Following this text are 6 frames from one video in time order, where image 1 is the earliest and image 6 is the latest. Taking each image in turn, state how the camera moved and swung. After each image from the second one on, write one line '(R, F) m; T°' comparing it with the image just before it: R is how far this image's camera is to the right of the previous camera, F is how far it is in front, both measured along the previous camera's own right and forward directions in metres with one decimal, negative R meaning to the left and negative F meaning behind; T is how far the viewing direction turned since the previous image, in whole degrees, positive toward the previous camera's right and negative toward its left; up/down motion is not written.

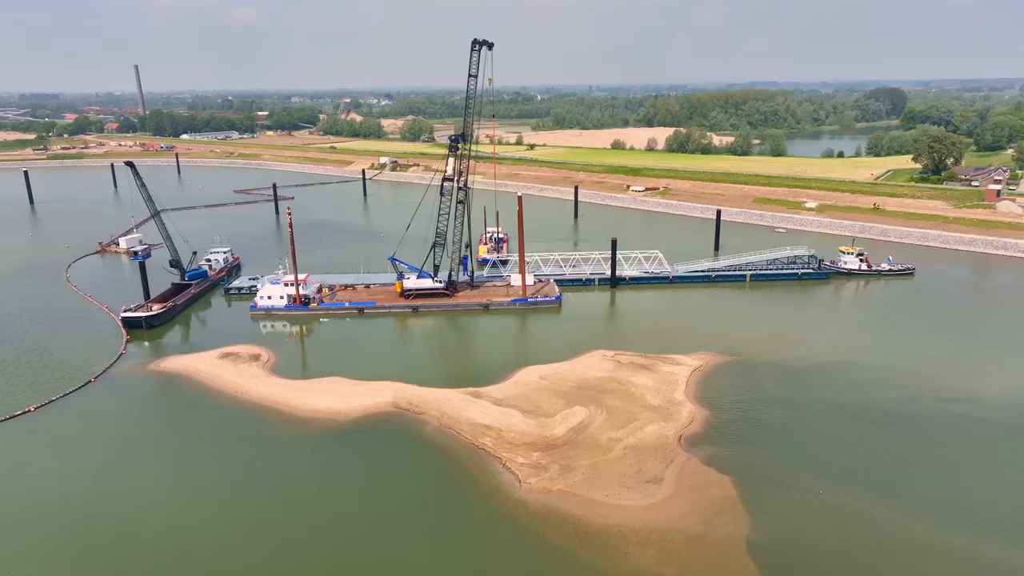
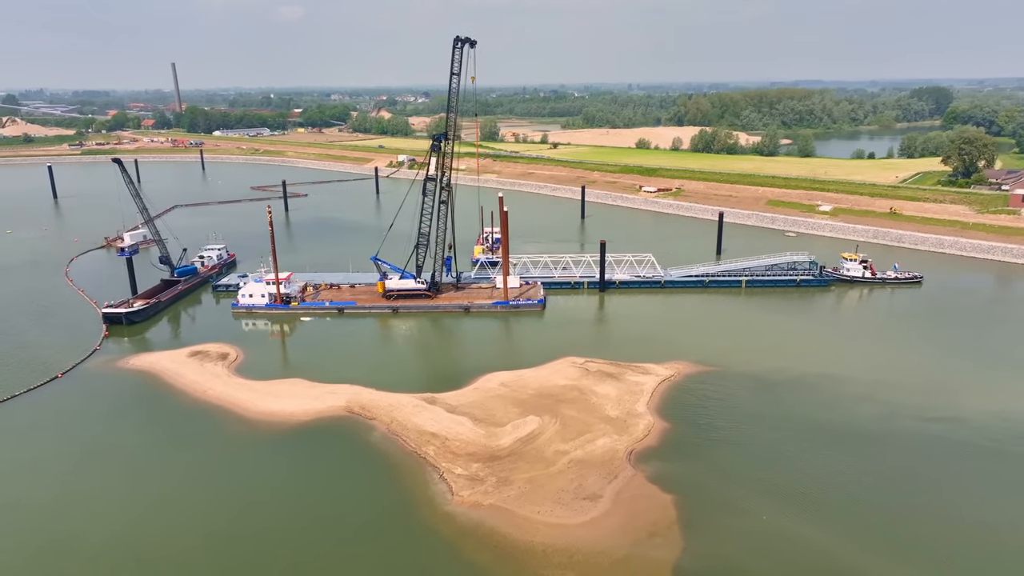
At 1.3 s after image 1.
(+2.2, +0.6) m; -3°
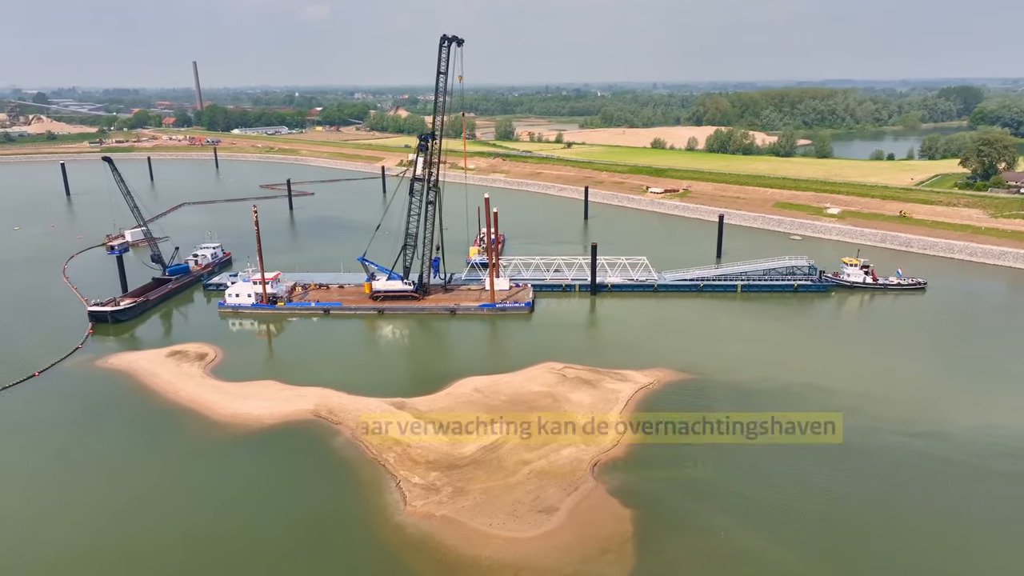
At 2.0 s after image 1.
(+1.4, +0.5) m; -2°
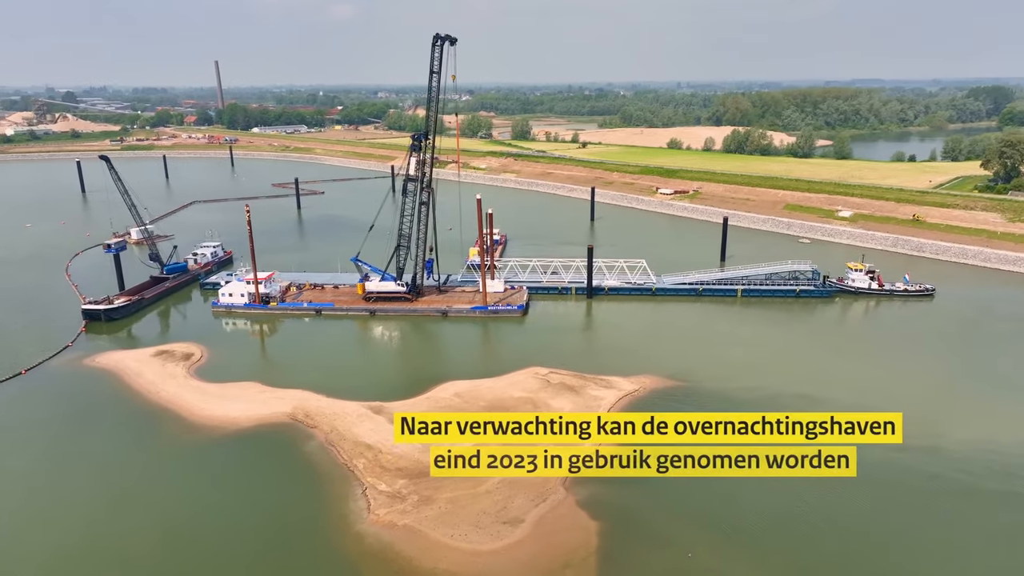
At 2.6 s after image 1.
(+1.2, +0.4) m; -2°
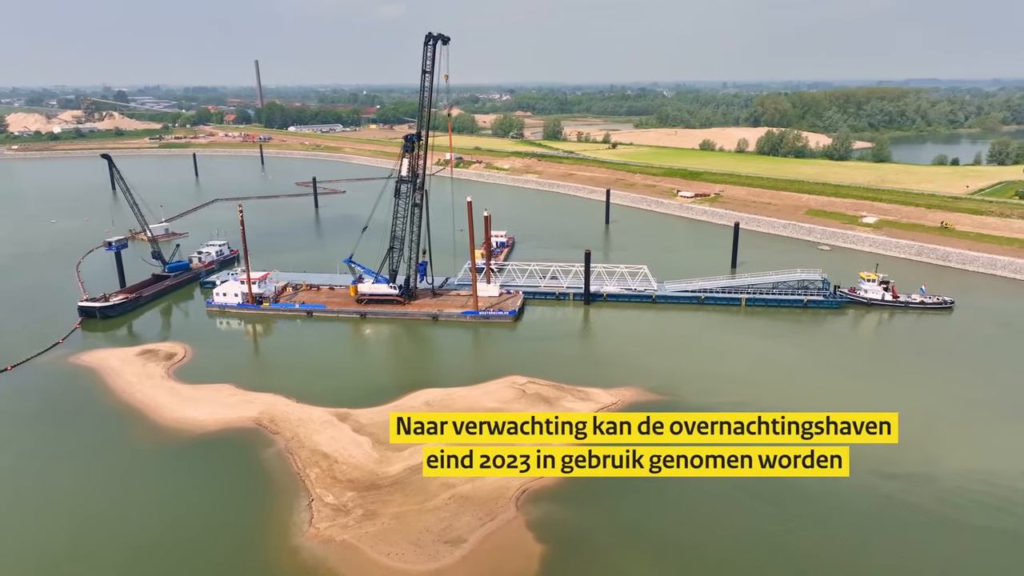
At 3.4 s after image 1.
(+1.9, +0.7) m; -3°
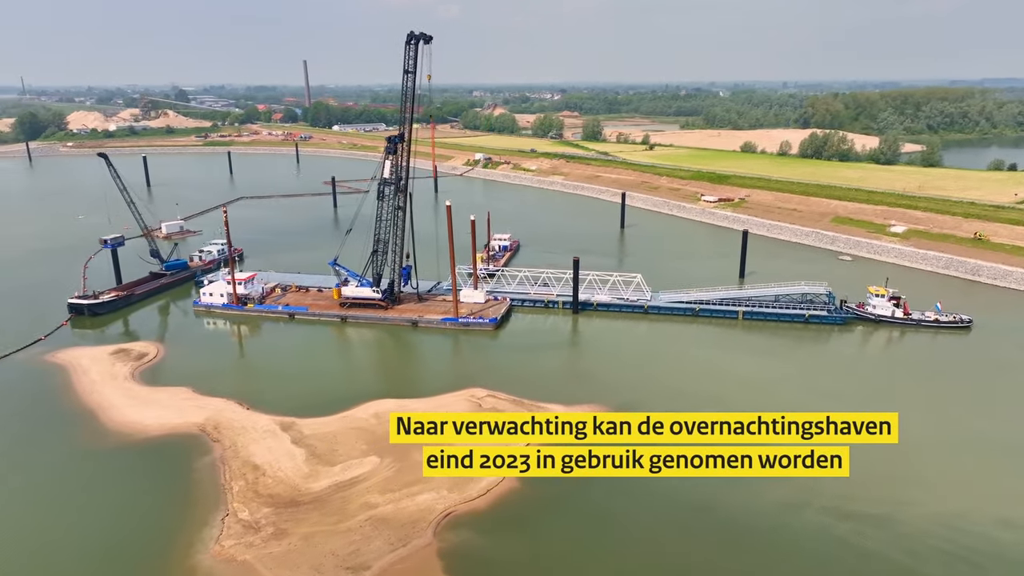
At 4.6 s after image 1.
(+2.6, +1.0) m; -4°
